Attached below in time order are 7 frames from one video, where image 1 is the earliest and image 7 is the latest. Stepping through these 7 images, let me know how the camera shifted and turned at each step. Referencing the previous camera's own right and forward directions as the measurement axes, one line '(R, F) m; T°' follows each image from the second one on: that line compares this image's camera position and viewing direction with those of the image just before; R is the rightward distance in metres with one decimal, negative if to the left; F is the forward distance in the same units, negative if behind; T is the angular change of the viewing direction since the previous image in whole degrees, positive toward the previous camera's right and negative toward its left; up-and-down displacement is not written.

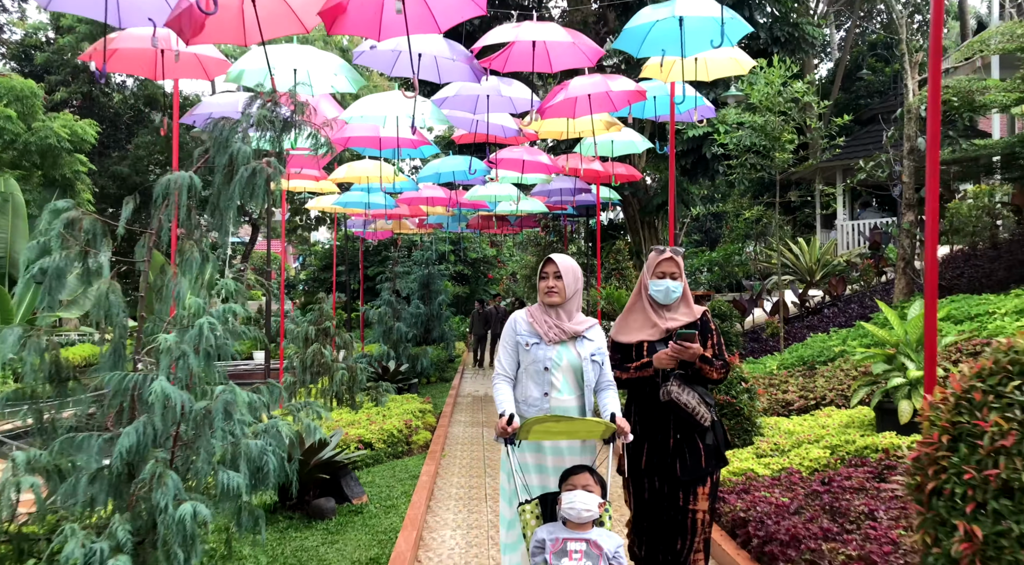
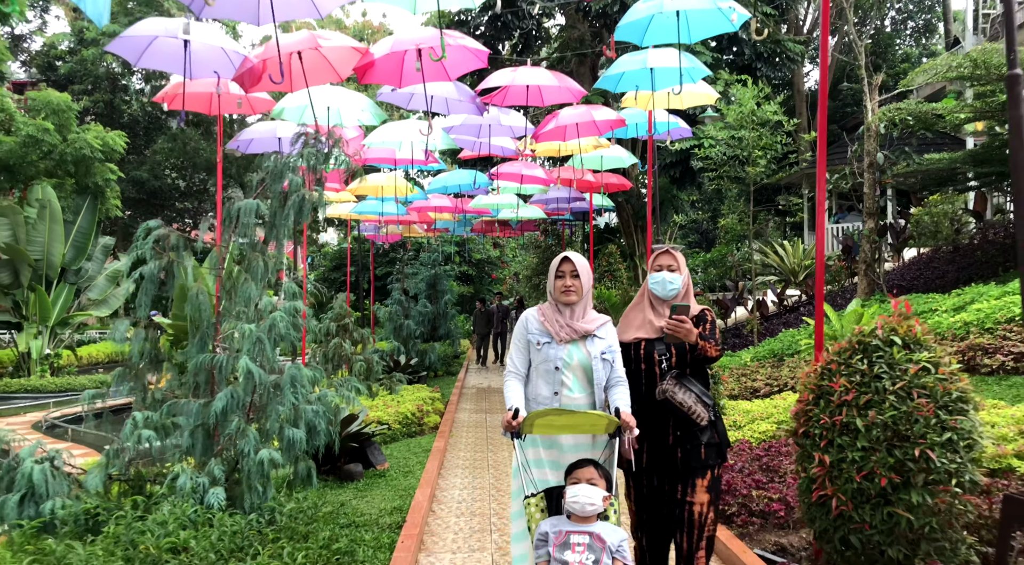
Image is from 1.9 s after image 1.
(+0.1, -1.0) m; 0°
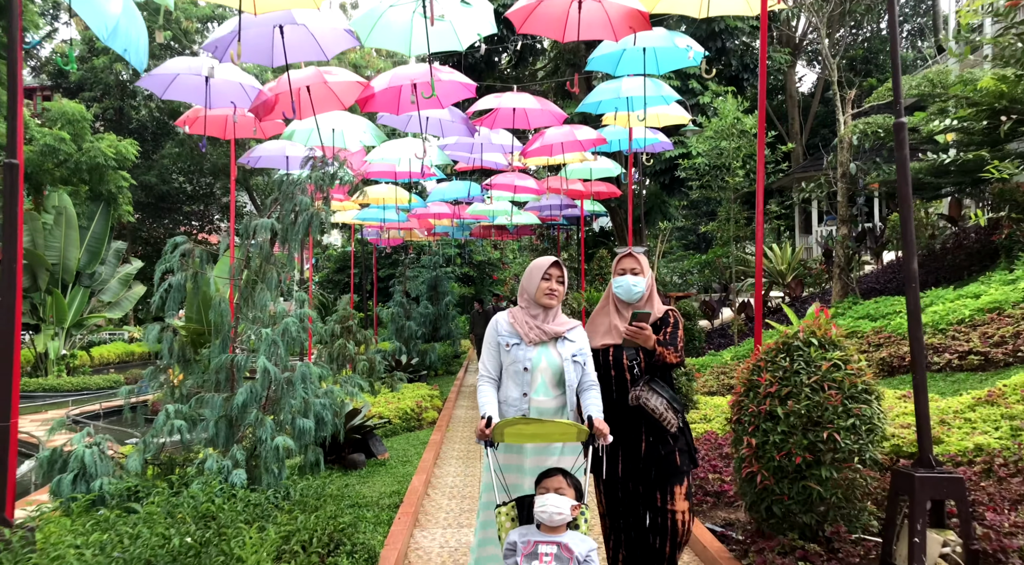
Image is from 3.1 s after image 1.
(+0.1, -0.6) m; 0°
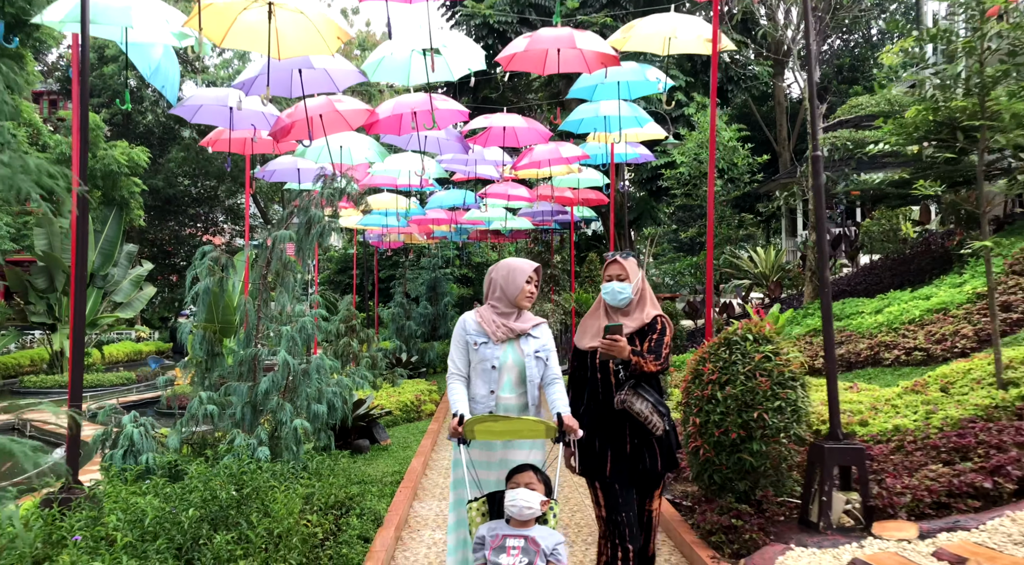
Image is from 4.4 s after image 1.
(+0.1, -0.7) m; 0°
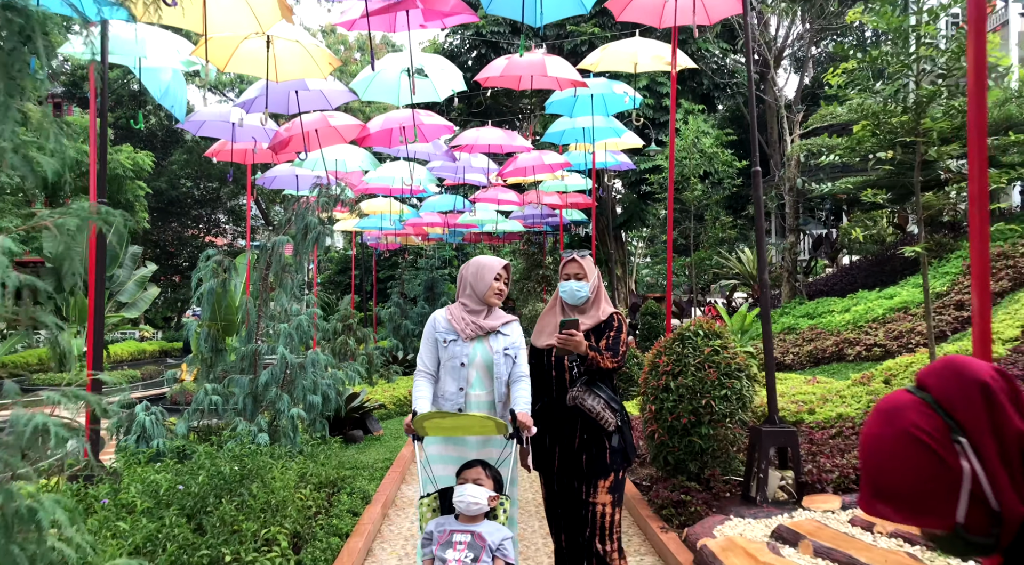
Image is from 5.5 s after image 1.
(+0.2, -0.5) m; 0°
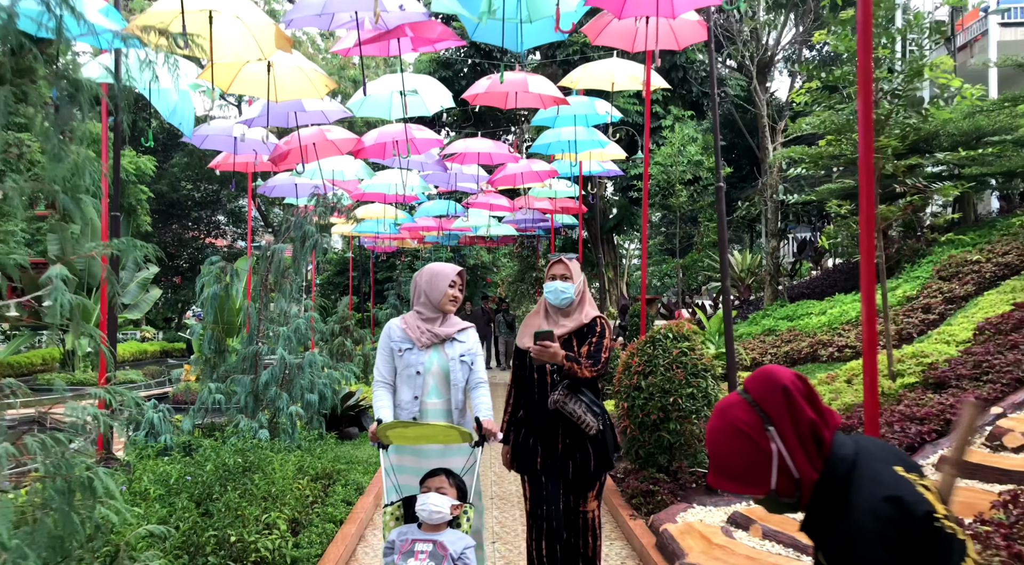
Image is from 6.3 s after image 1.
(+0.1, -0.4) m; 0°
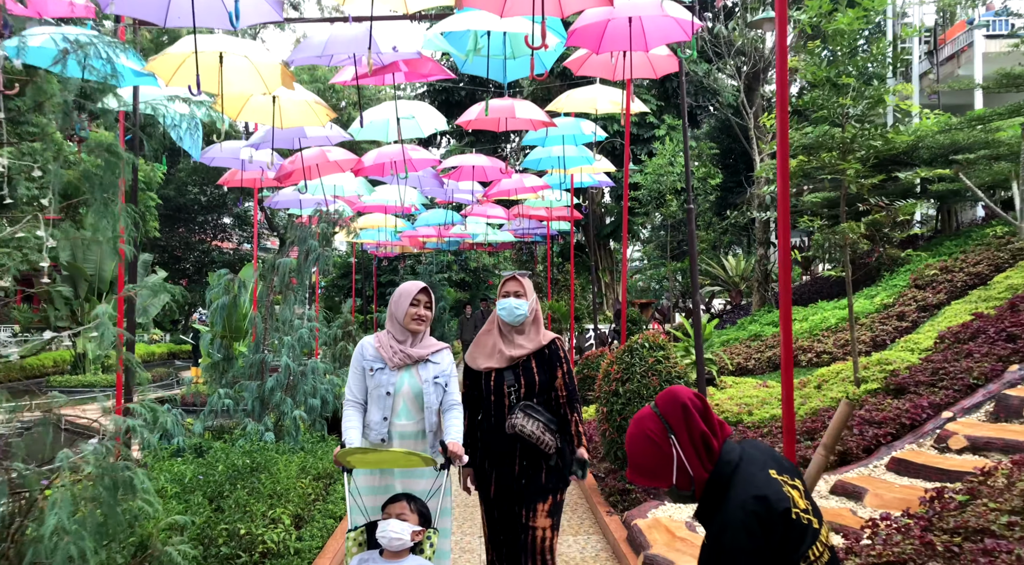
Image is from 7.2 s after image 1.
(+0.1, -0.4) m; 0°
